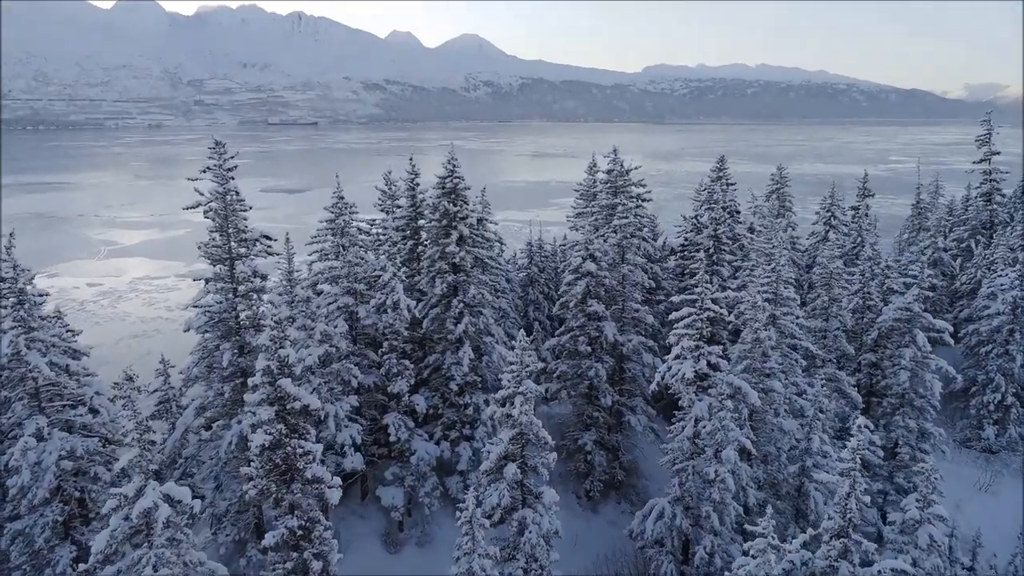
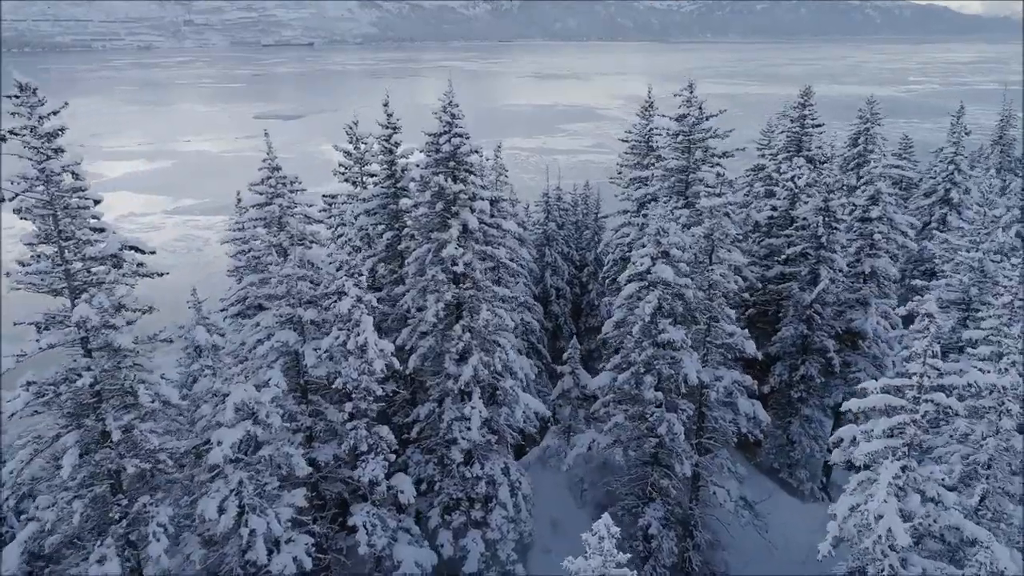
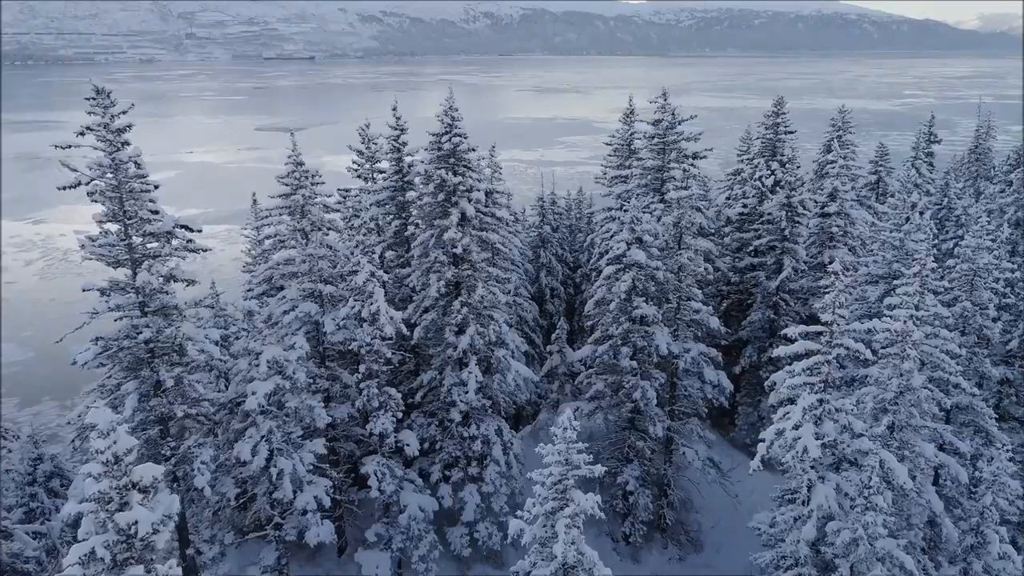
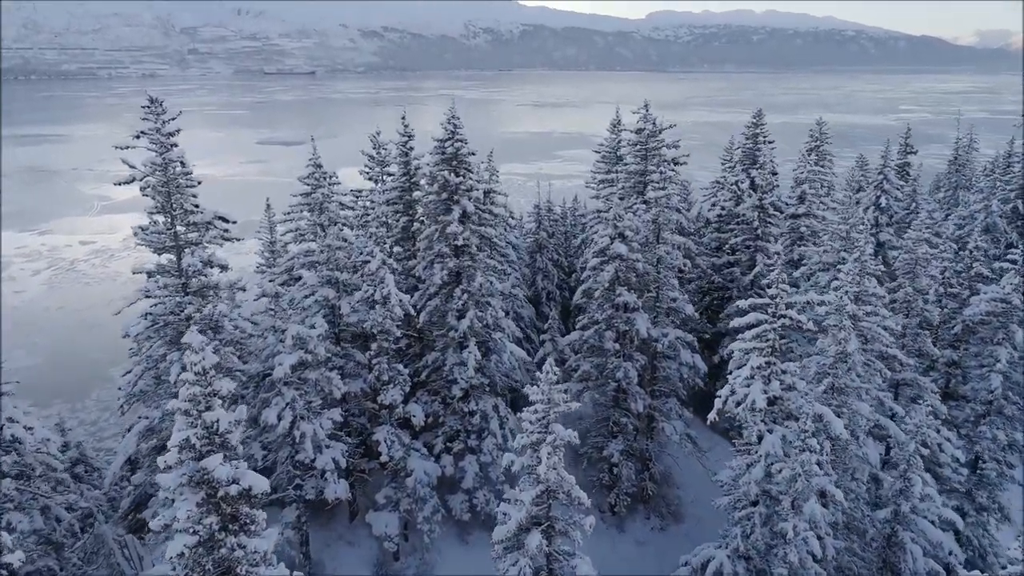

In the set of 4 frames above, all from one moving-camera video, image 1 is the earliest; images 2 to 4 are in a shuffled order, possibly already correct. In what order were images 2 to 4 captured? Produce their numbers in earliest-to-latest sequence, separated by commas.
4, 3, 2
